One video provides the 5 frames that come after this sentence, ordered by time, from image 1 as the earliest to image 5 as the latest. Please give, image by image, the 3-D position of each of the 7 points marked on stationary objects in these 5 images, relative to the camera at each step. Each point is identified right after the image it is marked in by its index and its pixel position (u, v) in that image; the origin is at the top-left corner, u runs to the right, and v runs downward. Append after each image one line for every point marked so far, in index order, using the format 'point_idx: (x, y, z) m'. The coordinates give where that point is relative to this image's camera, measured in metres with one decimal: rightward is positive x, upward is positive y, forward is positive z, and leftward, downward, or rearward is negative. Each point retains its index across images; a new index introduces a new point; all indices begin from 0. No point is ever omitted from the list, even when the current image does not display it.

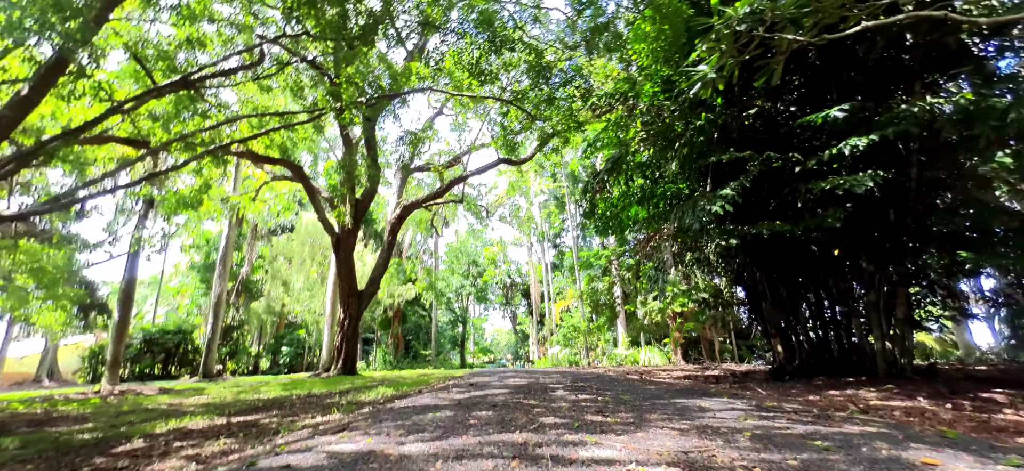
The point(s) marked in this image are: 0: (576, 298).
0: (+2.8, -2.7, +19.8) m
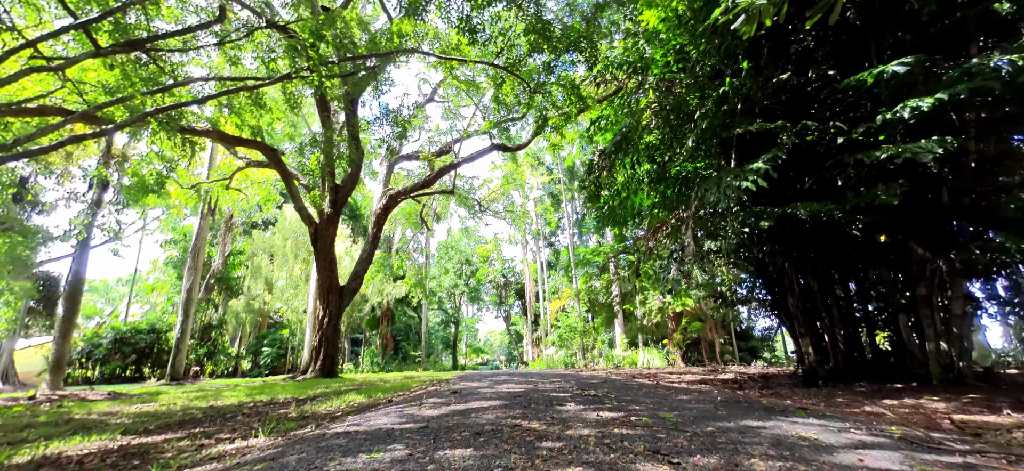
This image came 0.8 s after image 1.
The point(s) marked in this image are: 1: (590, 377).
0: (+2.5, -2.6, +19.1) m
1: (+1.3, -2.4, +7.3) m
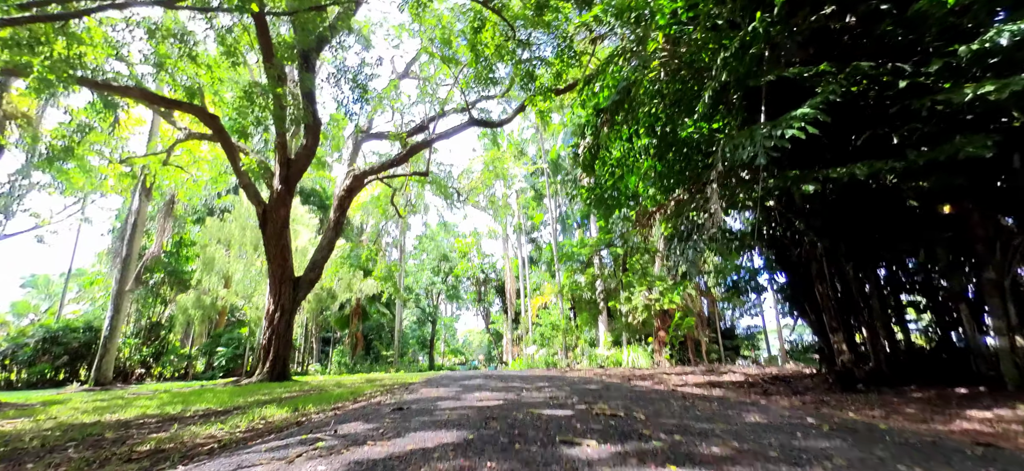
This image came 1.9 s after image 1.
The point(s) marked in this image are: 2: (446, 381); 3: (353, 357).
0: (+1.7, -2.3, +18.2) m
1: (+0.9, -2.1, +6.4) m
2: (-1.0, -2.1, +6.4) m
3: (-6.9, -5.2, +19.4) m
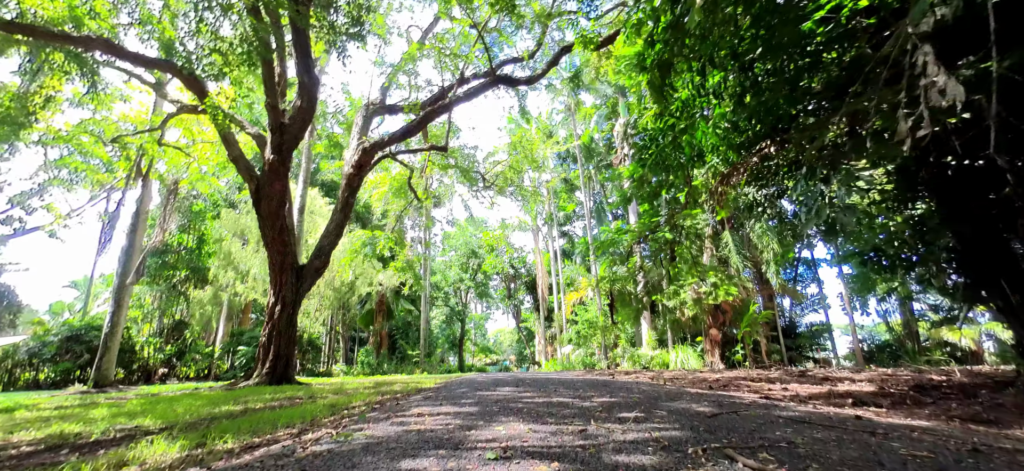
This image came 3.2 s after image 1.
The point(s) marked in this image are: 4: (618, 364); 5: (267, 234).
0: (+2.9, -1.9, +16.6) m
1: (+1.4, -1.7, +4.9) m
2: (-0.5, -1.8, +5.1) m
3: (-5.5, -4.9, +18.4) m
4: (+3.9, -4.7, +16.3) m
5: (-3.9, 0.0, +7.1) m
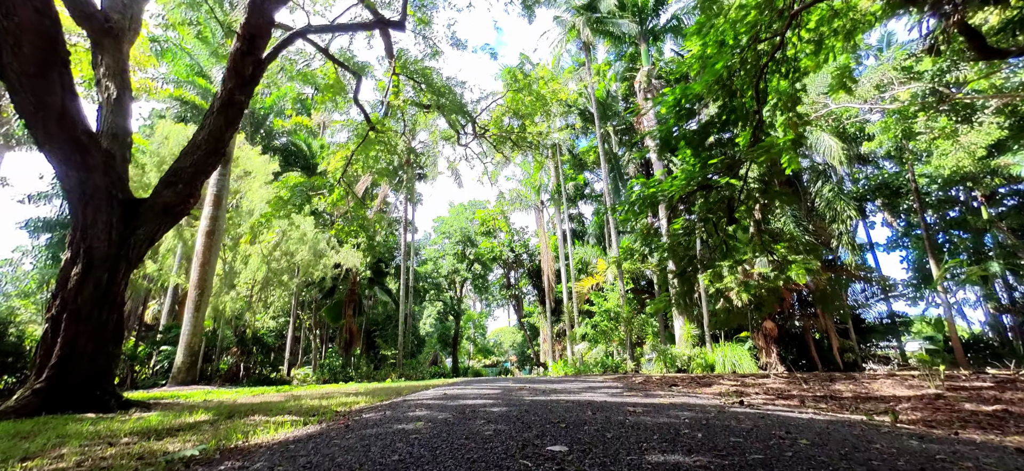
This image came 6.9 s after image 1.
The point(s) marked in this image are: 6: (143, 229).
0: (+2.9, -1.0, +13.2) m
1: (+1.3, -0.8, +1.5) m
2: (-0.6, -0.8, +1.7) m
3: (-5.6, -4.1, +15.0) m
4: (+3.8, -3.8, +12.9) m
5: (-3.9, +0.9, +3.7) m
6: (-3.6, +0.1, +4.4) m
